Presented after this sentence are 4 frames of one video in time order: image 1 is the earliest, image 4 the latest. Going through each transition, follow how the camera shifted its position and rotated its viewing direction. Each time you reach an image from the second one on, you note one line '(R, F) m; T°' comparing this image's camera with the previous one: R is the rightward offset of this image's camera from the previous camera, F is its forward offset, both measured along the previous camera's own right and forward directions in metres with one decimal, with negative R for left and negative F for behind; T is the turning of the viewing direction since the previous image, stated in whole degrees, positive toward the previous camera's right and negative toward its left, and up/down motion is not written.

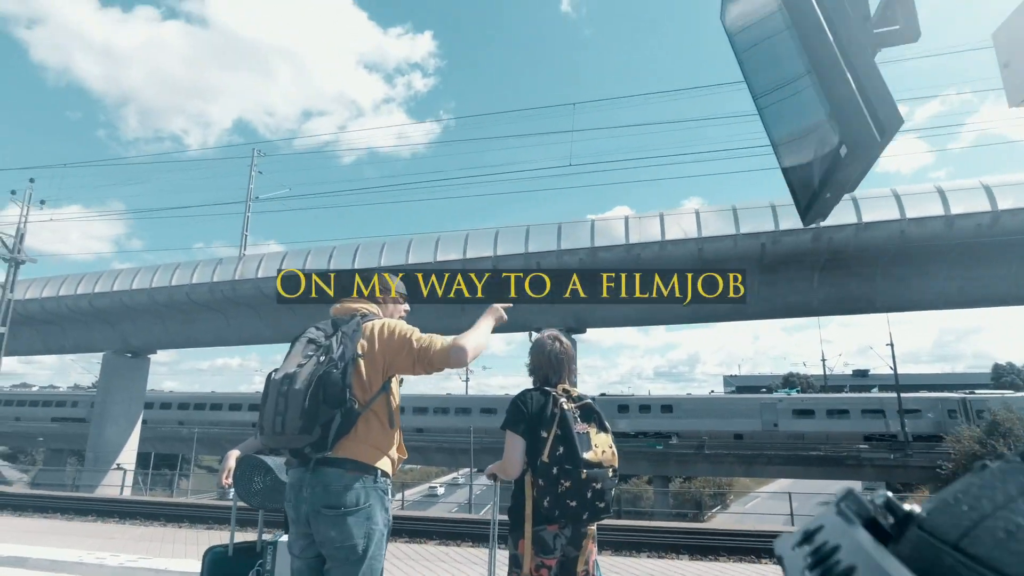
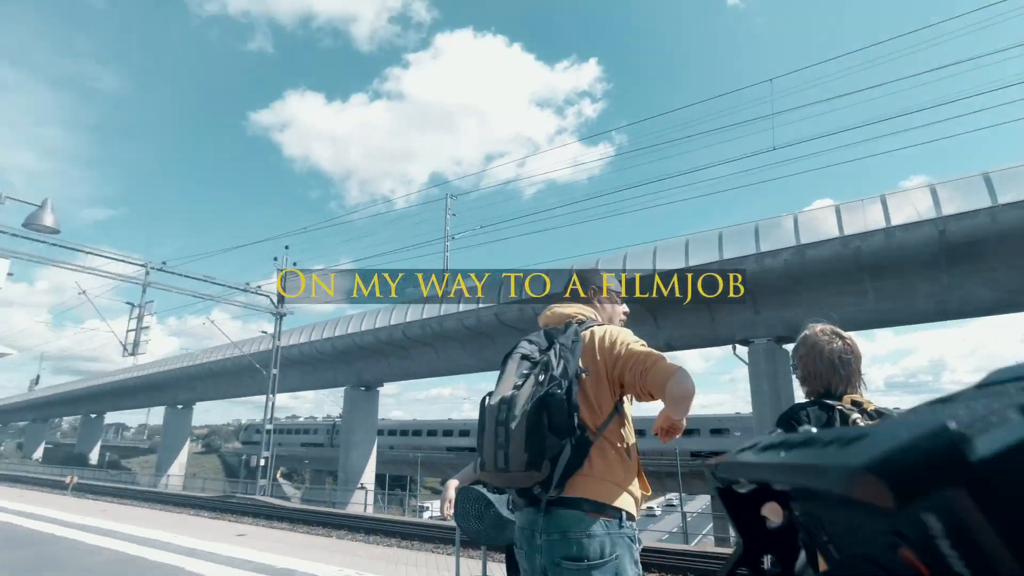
(-0.1, +0.2) m; -19°
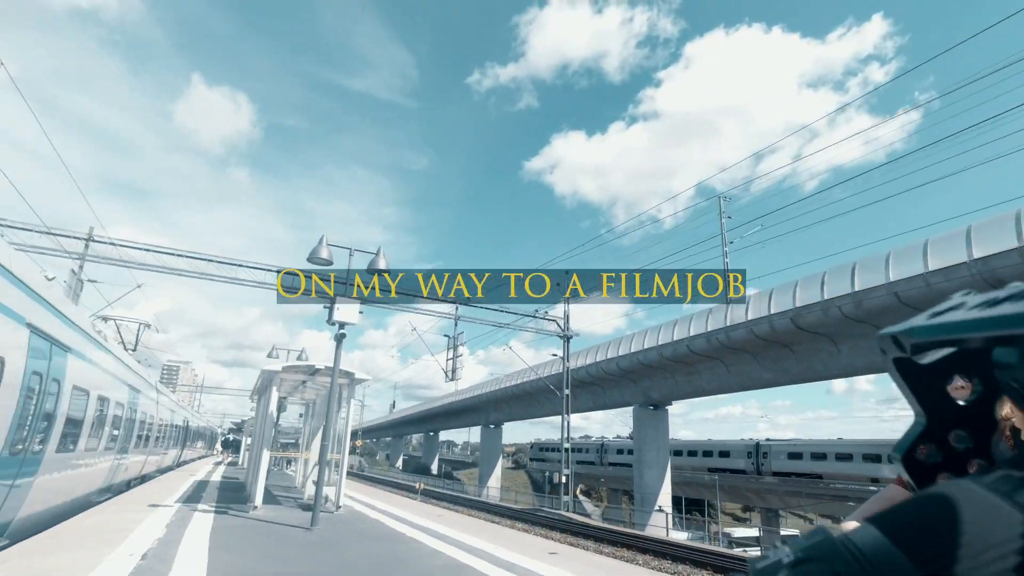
(-0.2, +0.4) m; -28°
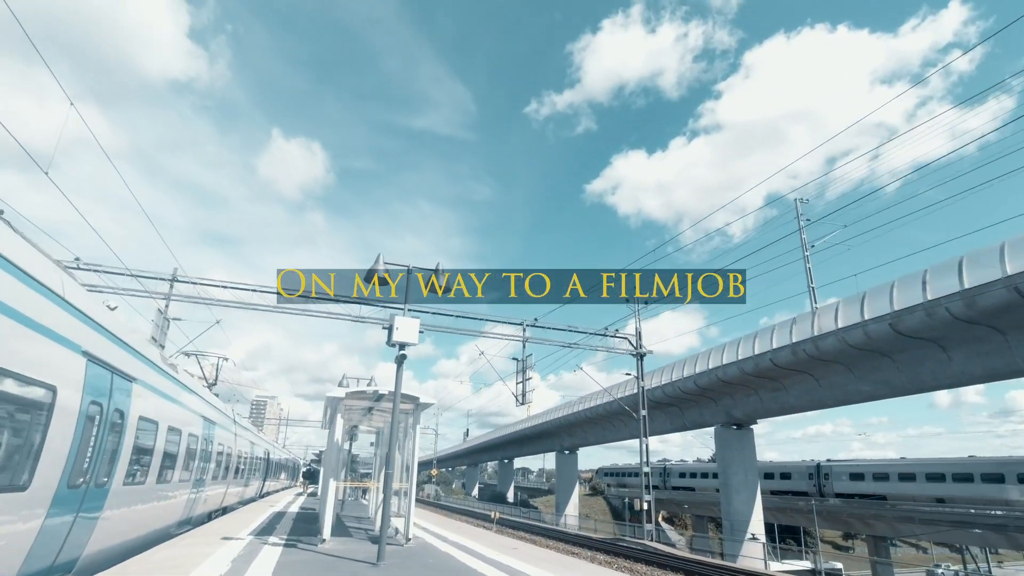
(0.0, +0.4) m; -7°
